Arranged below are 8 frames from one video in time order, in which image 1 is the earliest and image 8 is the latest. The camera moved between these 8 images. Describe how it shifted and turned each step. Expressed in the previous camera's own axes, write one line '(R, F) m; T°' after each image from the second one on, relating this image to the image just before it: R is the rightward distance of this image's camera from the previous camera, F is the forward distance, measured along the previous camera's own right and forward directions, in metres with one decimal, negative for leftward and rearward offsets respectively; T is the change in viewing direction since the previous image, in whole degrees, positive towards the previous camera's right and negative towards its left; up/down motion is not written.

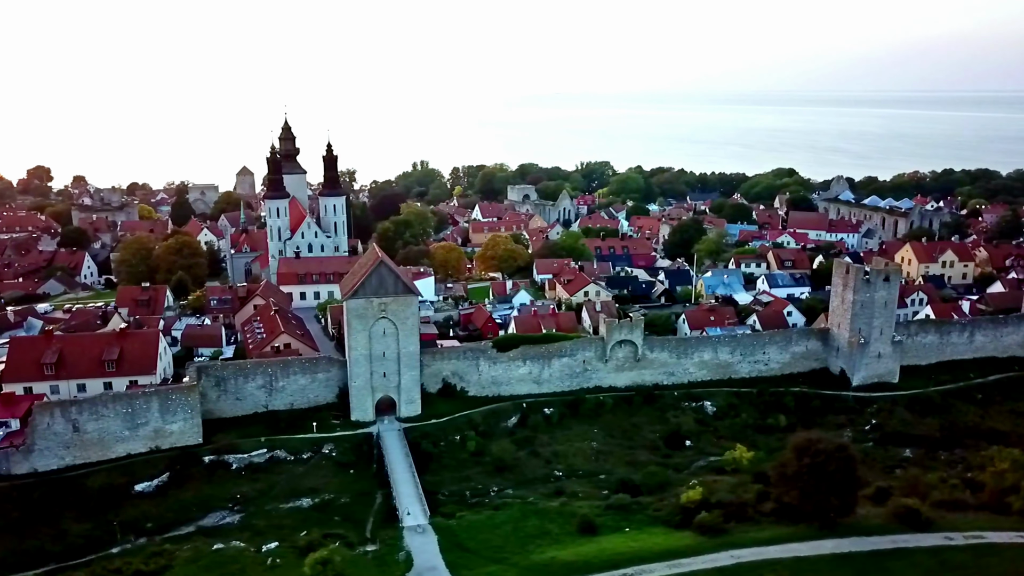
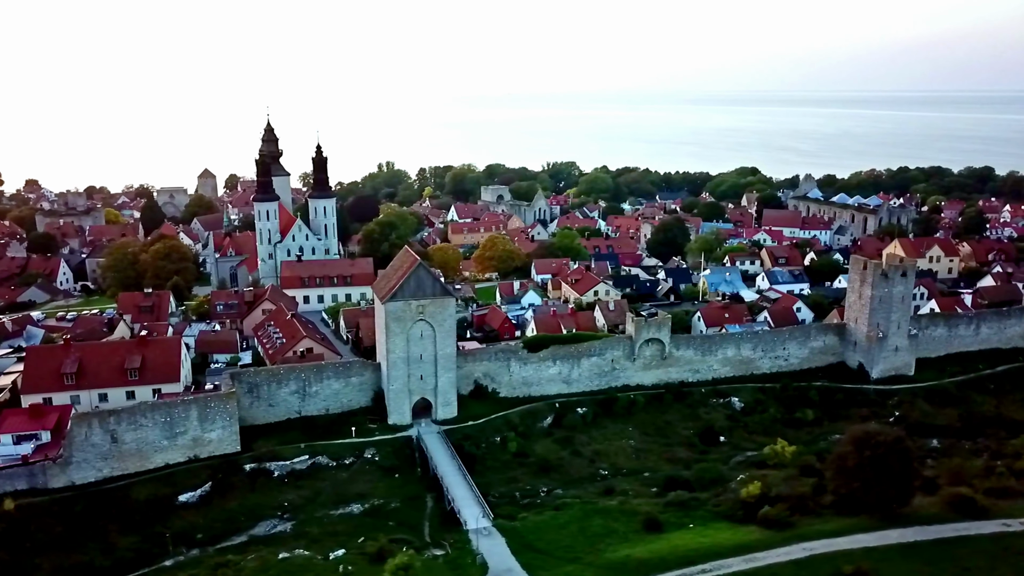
(-2.7, +0.1) m; +3°
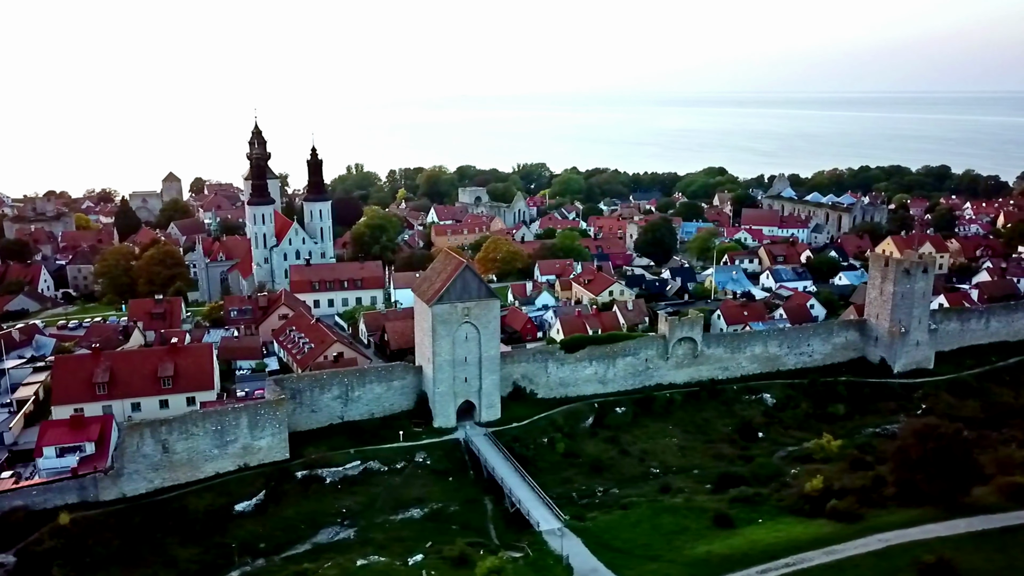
(-2.8, +0.1) m; +3°
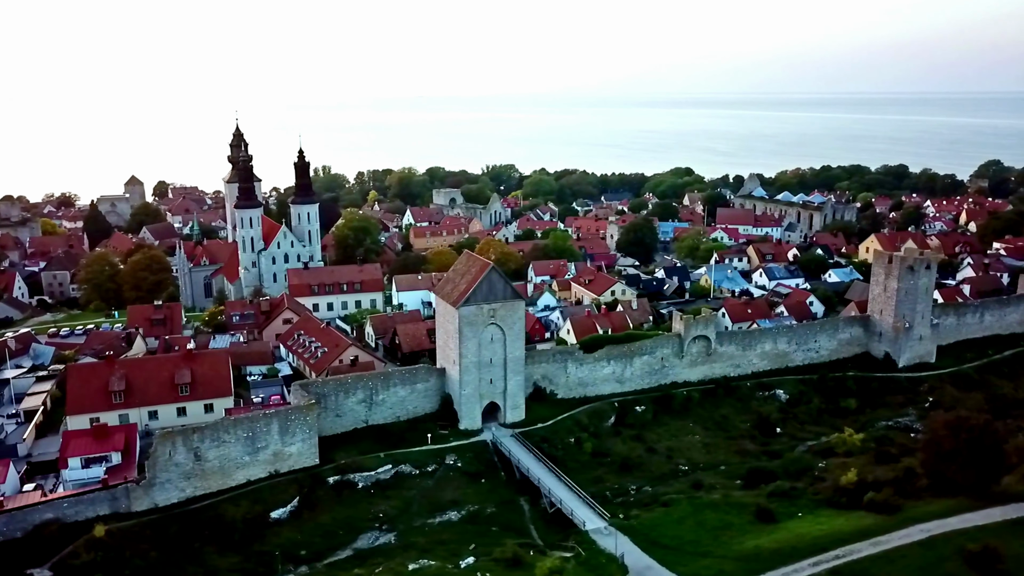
(-2.1, 0.0) m; +3°
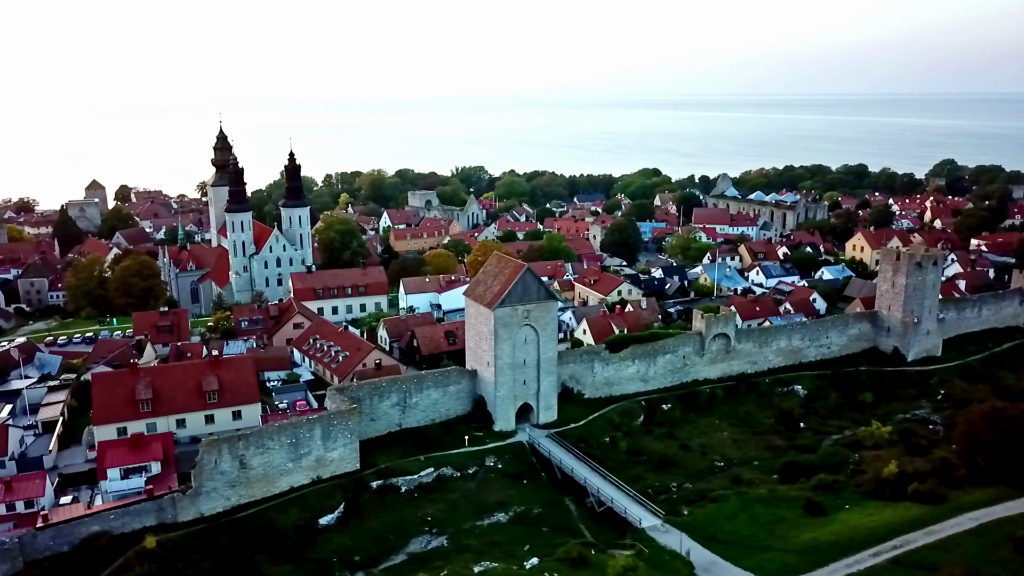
(-2.4, 0.0) m; +3°
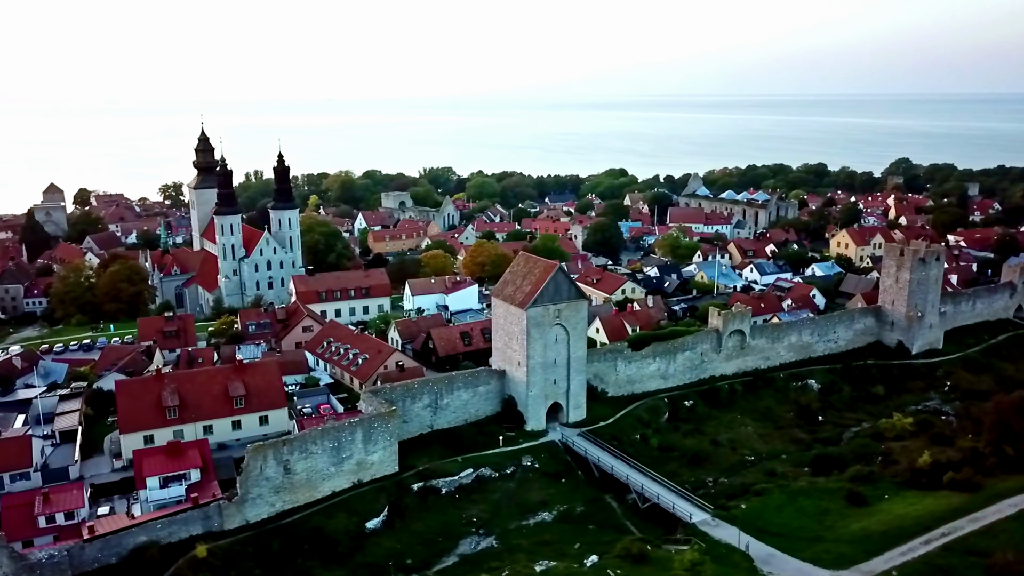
(-2.4, 0.0) m; +3°
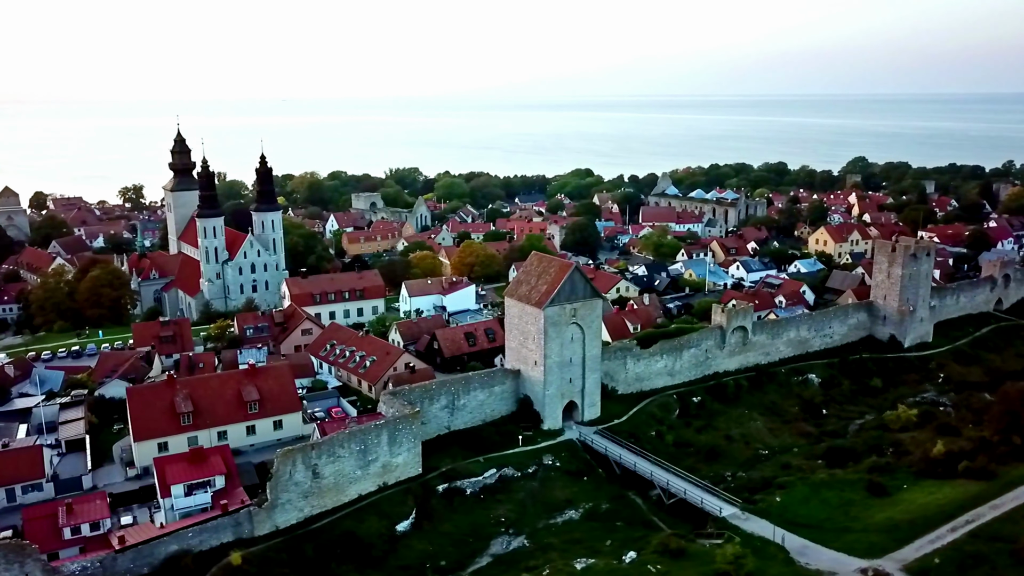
(-1.8, 0.0) m; +3°
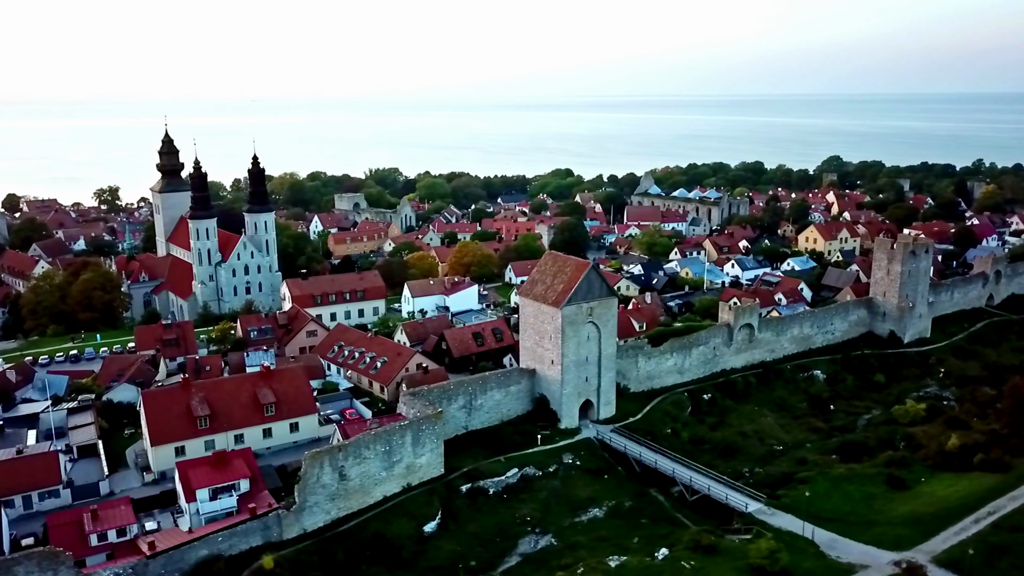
(-1.4, 0.0) m; +2°
